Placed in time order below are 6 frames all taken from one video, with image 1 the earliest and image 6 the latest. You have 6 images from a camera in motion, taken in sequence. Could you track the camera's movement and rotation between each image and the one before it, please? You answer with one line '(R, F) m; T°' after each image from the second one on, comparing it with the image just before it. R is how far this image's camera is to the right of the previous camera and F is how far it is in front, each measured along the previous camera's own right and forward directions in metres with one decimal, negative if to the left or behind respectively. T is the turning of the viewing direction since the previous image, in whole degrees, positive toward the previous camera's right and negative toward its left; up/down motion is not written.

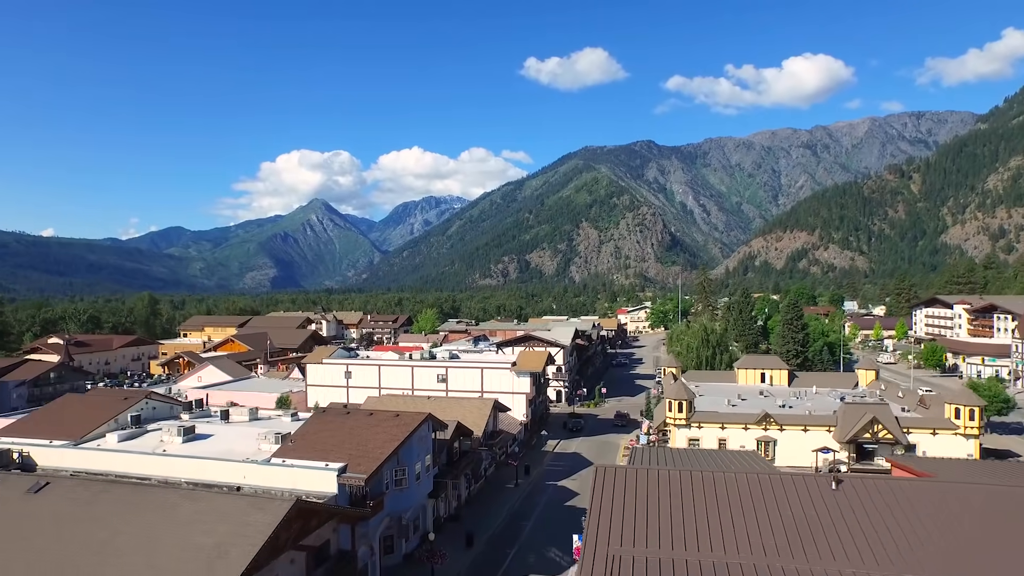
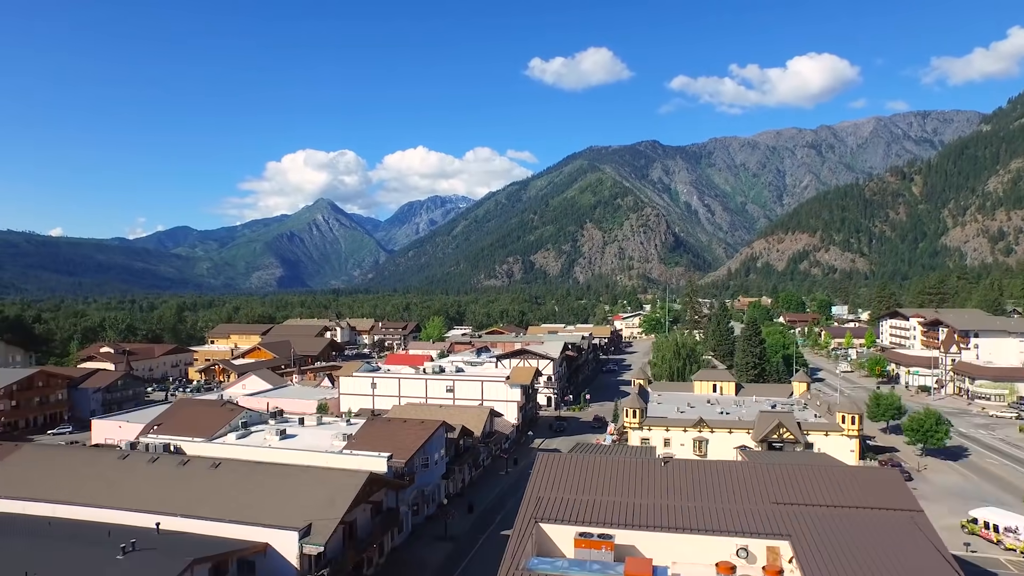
(+0.5, -5.2) m; 0°
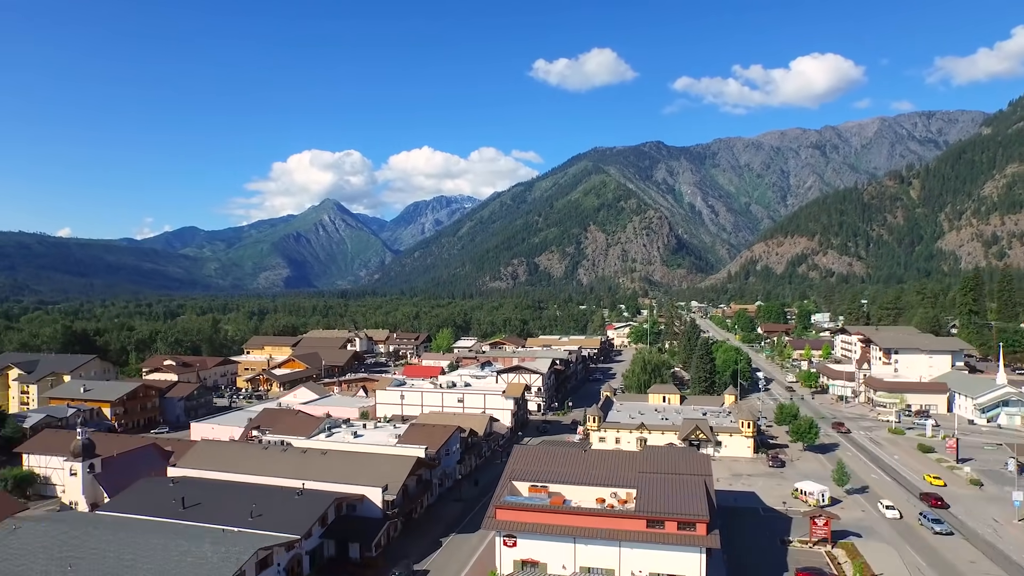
(+0.6, -8.7) m; 0°
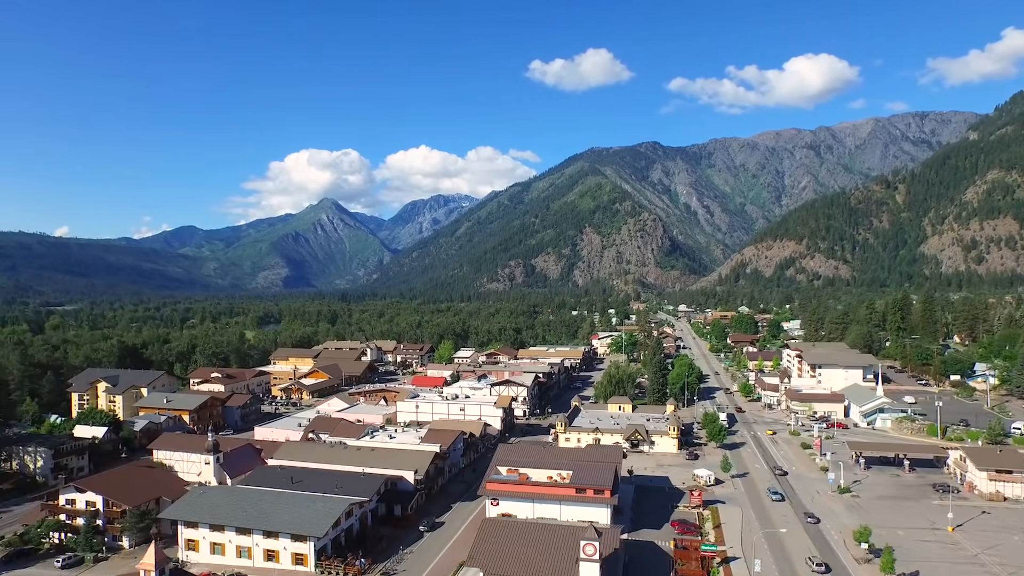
(+0.6, -10.8) m; 0°
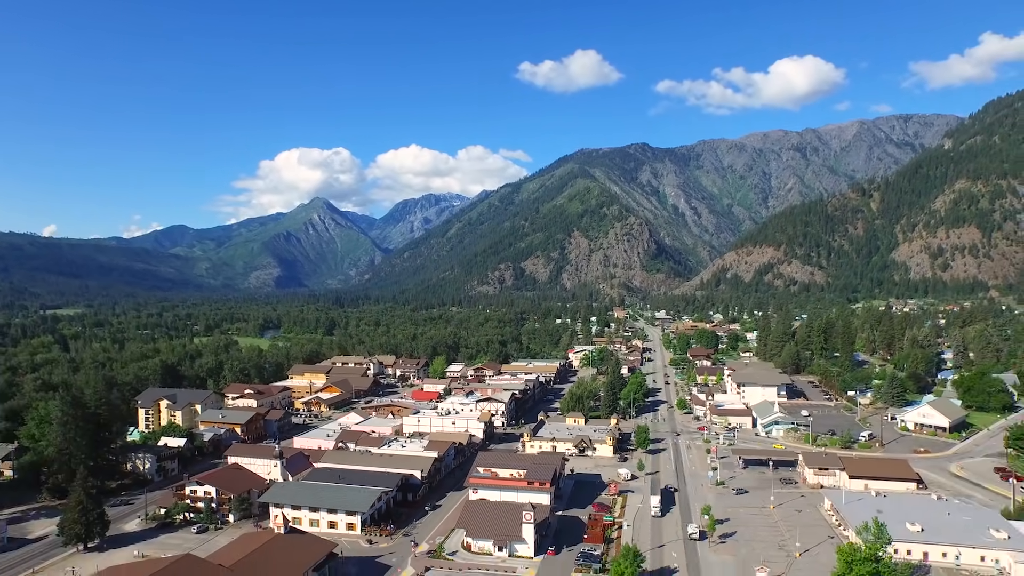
(+1.2, -14.0) m; +1°
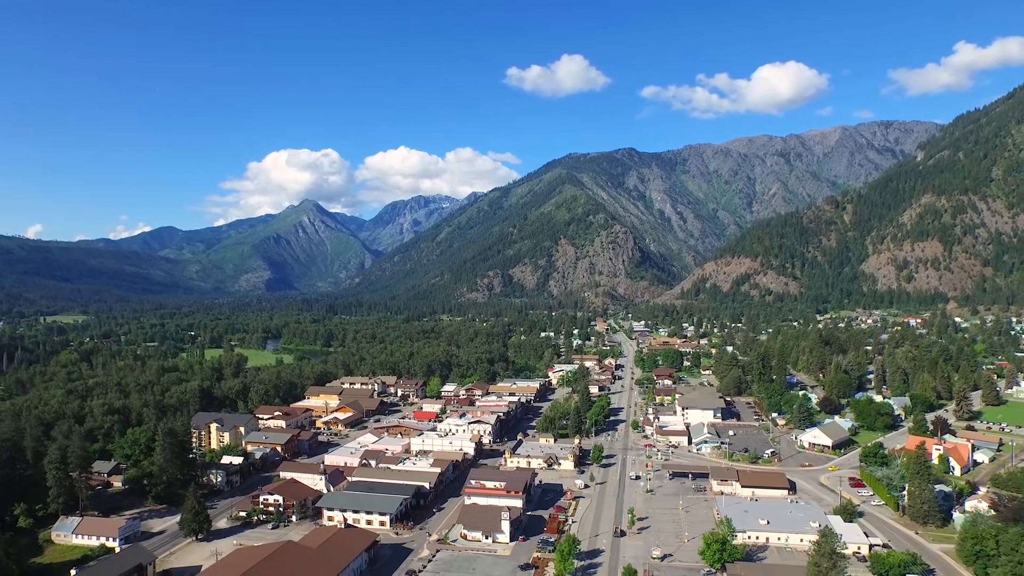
(+0.6, -16.2) m; +1°
